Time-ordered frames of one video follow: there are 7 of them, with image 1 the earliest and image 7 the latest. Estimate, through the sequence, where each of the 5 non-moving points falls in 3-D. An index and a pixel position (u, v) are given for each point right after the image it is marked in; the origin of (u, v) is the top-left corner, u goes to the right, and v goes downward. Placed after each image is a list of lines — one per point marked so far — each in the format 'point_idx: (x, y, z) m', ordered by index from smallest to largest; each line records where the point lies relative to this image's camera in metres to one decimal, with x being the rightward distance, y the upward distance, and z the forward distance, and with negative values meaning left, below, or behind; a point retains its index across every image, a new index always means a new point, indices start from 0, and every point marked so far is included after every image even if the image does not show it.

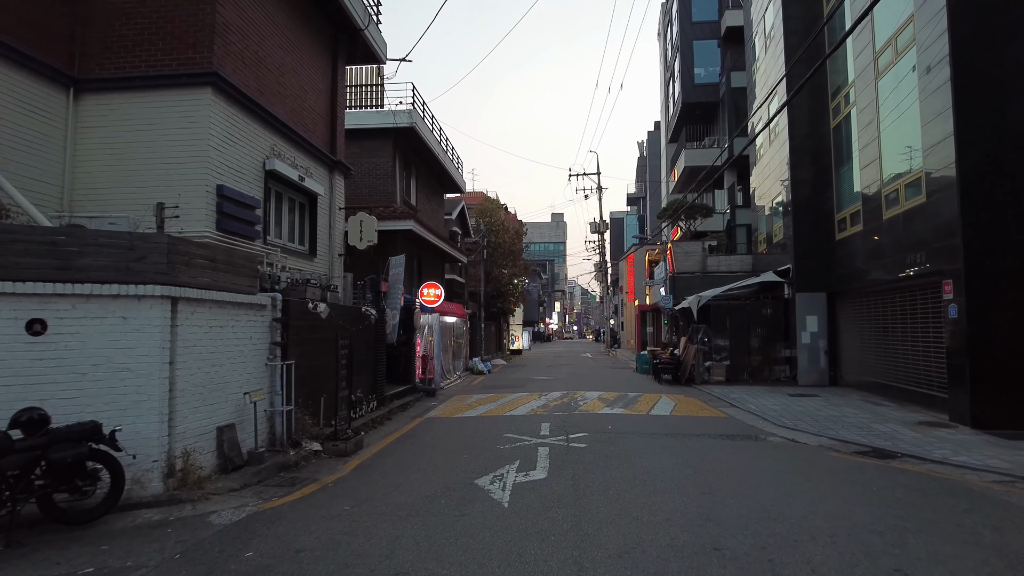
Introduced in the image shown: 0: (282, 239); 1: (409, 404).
0: (-3.9, +0.8, +11.4) m
1: (-2.3, -2.6, +15.1) m
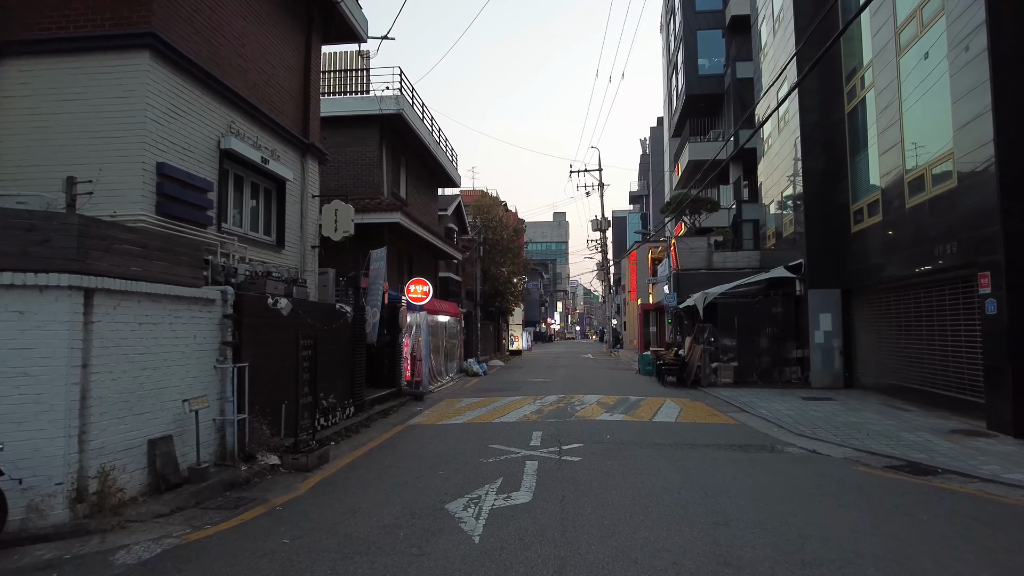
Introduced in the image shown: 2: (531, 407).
0: (-4.1, +0.9, +10.2) m
1: (-2.5, -2.6, +13.9) m
2: (+0.4, -2.5, +14.0) m
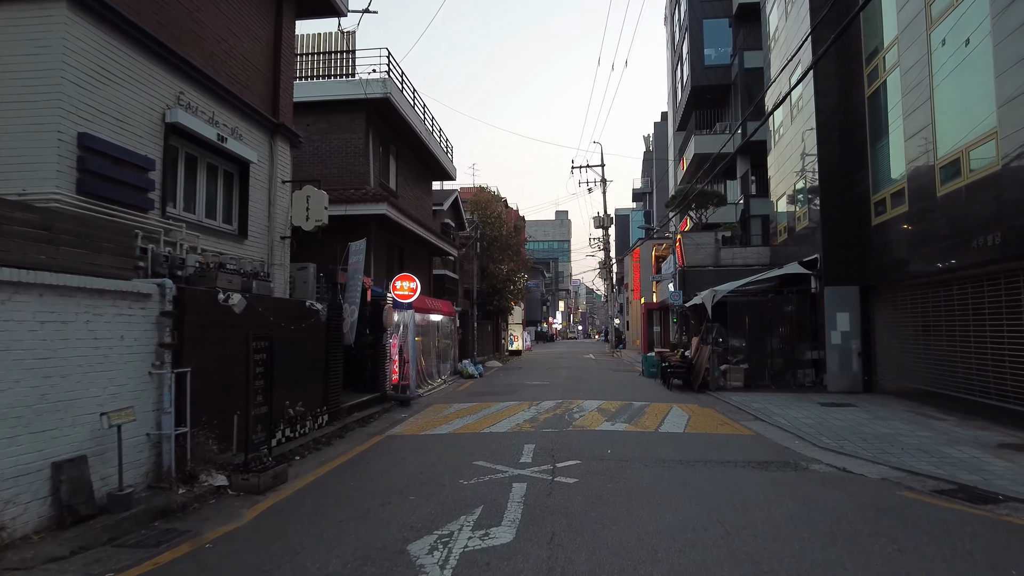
0: (-4.3, +1.0, +9.0) m
1: (-2.6, -2.5, +12.7) m
2: (+0.2, -2.4, +12.8) m
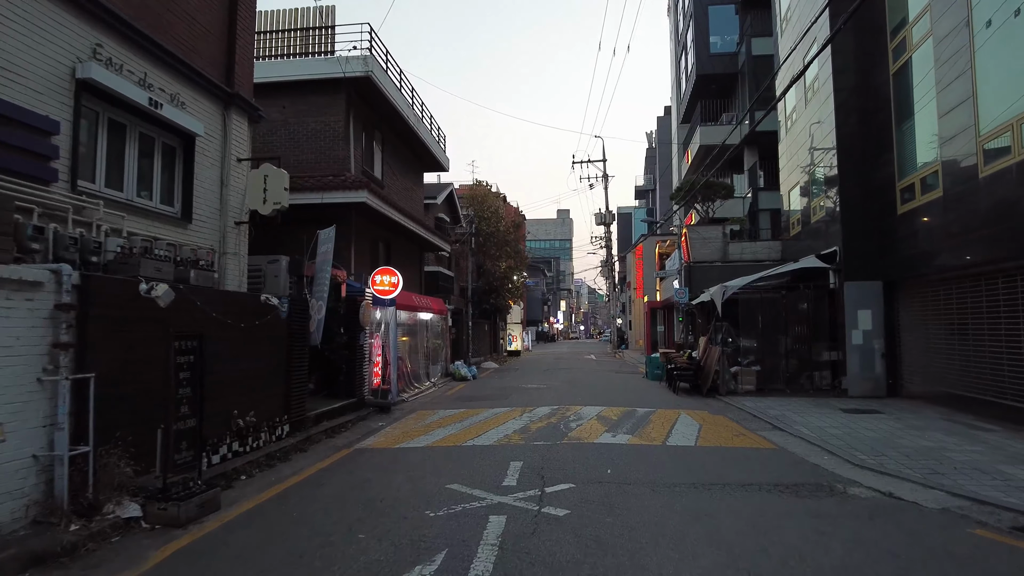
0: (-4.5, +1.1, +7.7) m
1: (-2.8, -2.4, +11.4) m
2: (+0.1, -2.3, +11.4) m
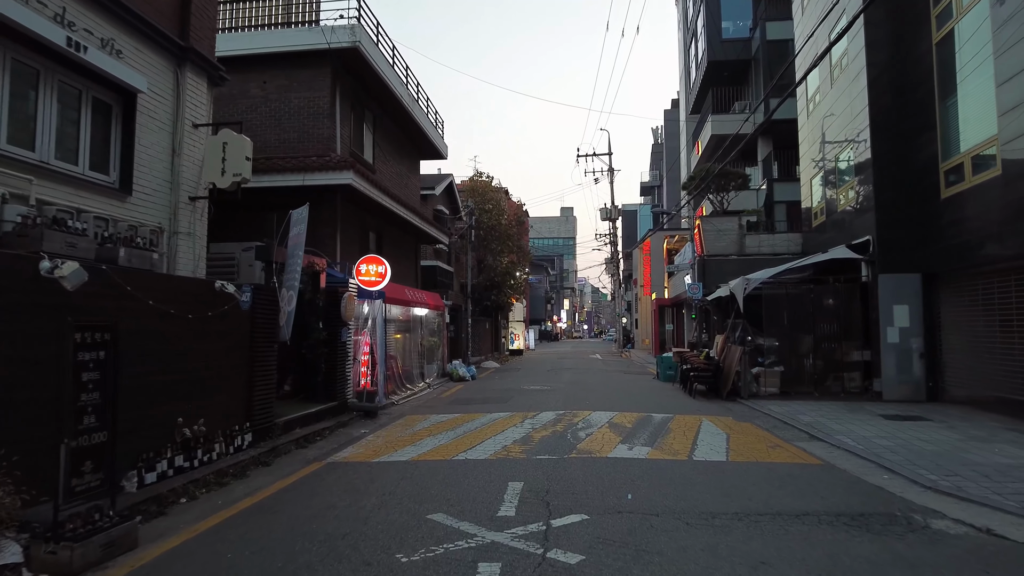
0: (-4.5, +1.3, +6.3) m
1: (-2.8, -2.2, +9.9) m
2: (0.0, -2.1, +10.0) m
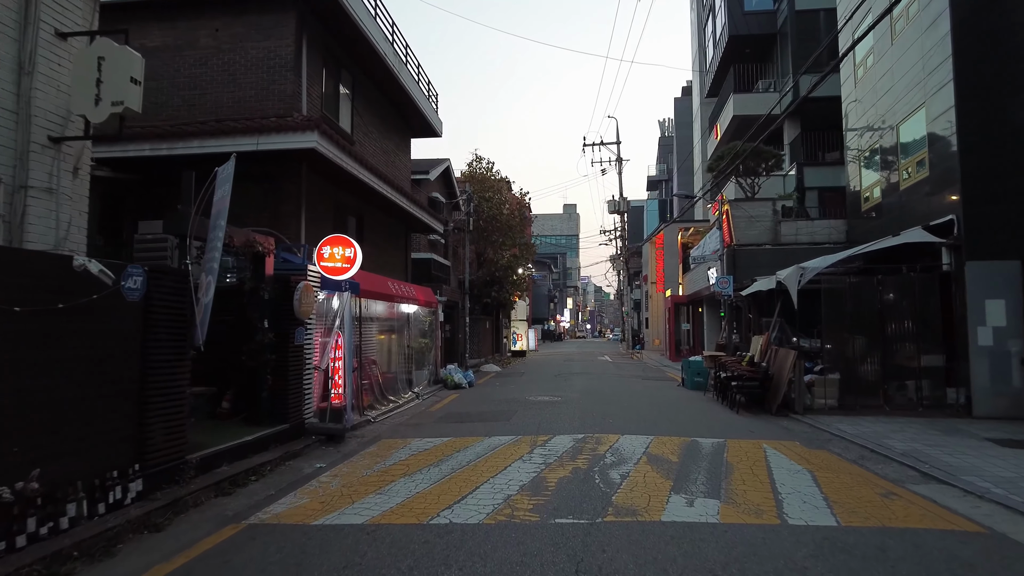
0: (-4.4, +1.4, +3.6) m
1: (-2.8, -2.0, +7.3) m
2: (+0.1, -1.9, +7.3) m
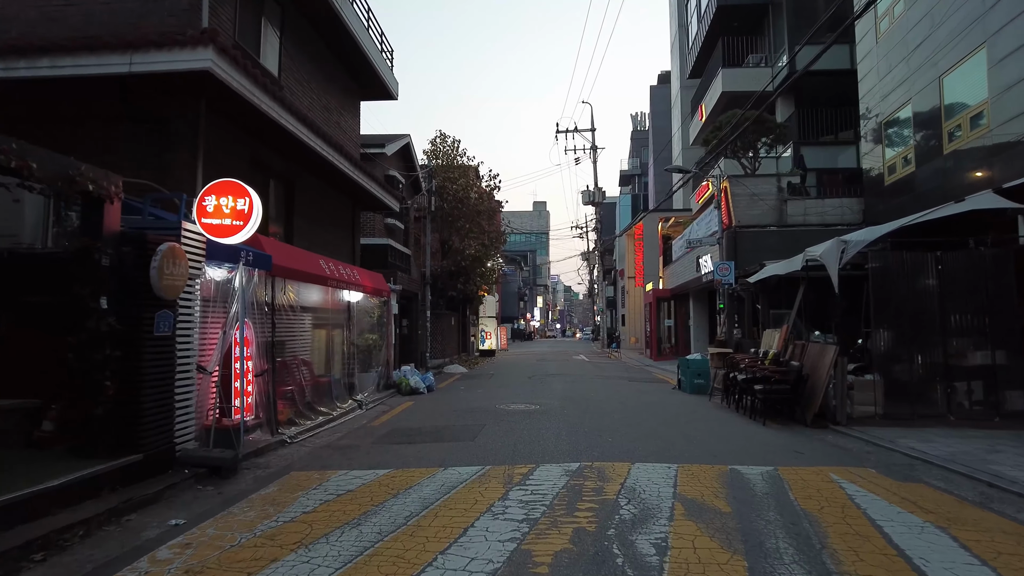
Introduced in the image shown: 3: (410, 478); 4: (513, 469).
0: (-4.5, +1.8, +0.6) m
1: (-3.0, -1.7, +4.3) m
2: (-0.1, -1.6, +4.5) m
3: (-1.0, -1.8, +6.4) m
4: (0.0, -1.7, +6.5) m
